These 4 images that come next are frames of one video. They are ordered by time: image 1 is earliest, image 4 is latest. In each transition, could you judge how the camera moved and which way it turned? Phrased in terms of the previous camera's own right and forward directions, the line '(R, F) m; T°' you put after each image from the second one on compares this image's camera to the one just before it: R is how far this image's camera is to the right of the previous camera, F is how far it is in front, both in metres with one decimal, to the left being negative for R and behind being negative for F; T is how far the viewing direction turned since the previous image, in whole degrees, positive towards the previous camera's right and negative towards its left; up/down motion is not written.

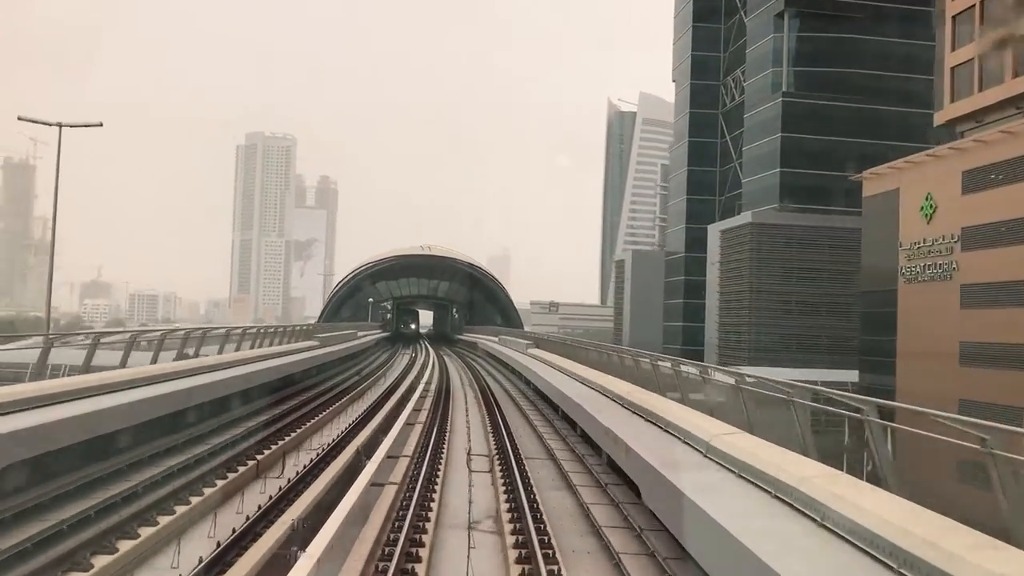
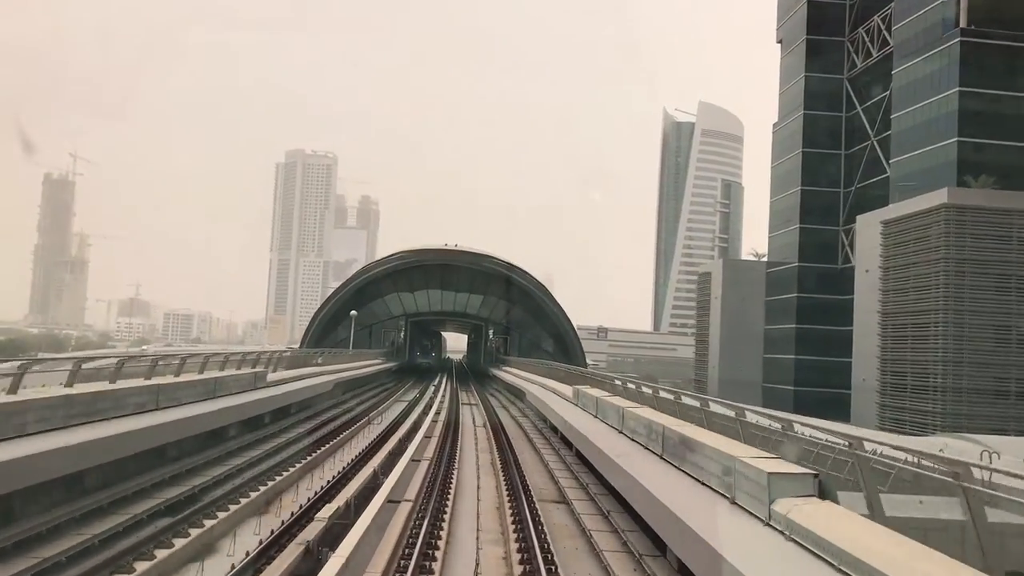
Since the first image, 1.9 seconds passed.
(-0.1, +1.7) m; -2°
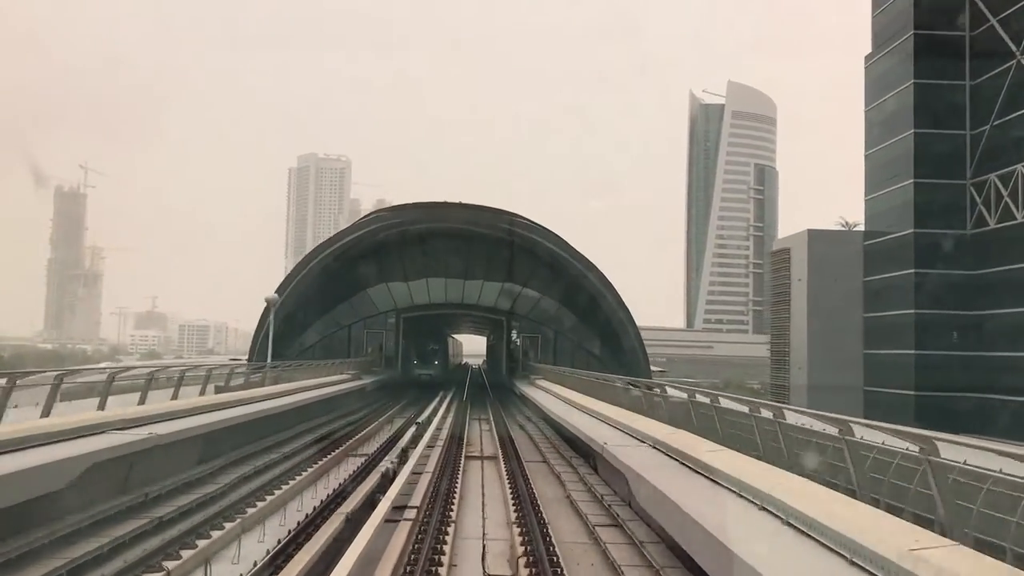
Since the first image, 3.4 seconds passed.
(0.0, +1.2) m; -1°
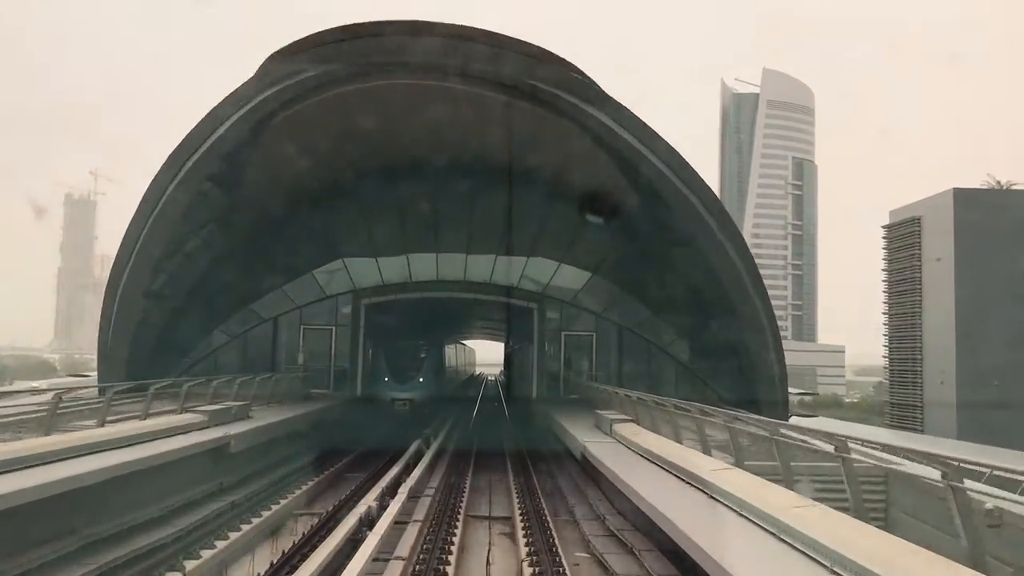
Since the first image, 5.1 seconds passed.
(0.0, +1.2) m; -1°
